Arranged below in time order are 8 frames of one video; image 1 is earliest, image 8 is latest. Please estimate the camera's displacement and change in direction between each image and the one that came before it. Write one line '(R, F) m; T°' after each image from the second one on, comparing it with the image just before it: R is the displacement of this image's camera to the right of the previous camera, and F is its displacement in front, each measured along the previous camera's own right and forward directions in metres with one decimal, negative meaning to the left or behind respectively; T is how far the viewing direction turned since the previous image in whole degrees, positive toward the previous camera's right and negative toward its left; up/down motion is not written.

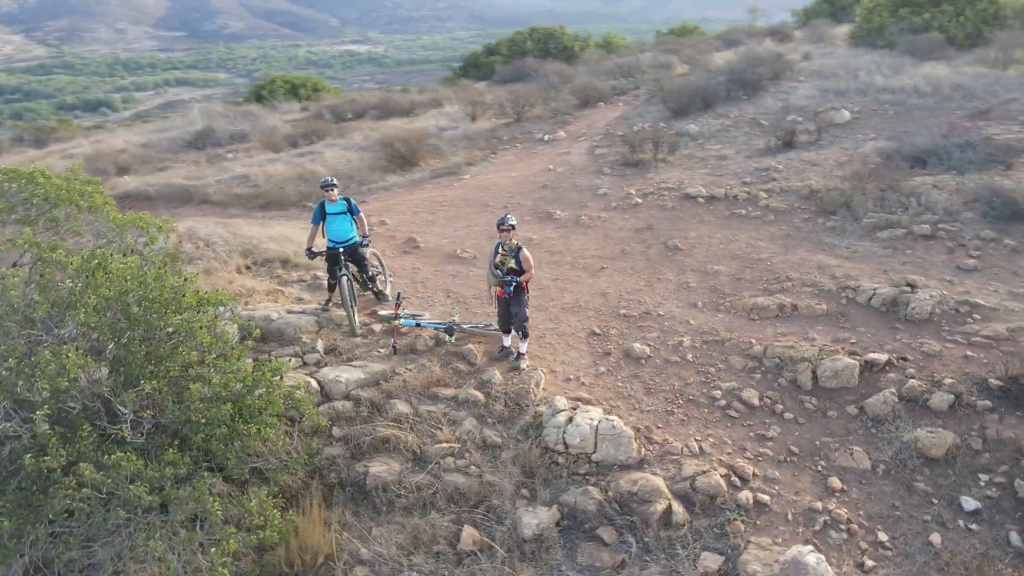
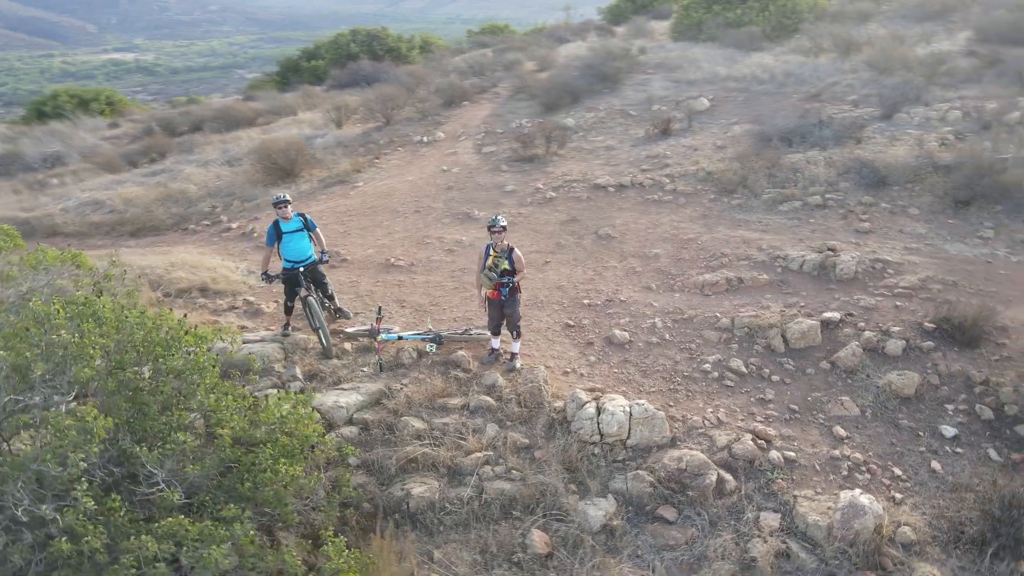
(-1.4, +0.2) m; +14°
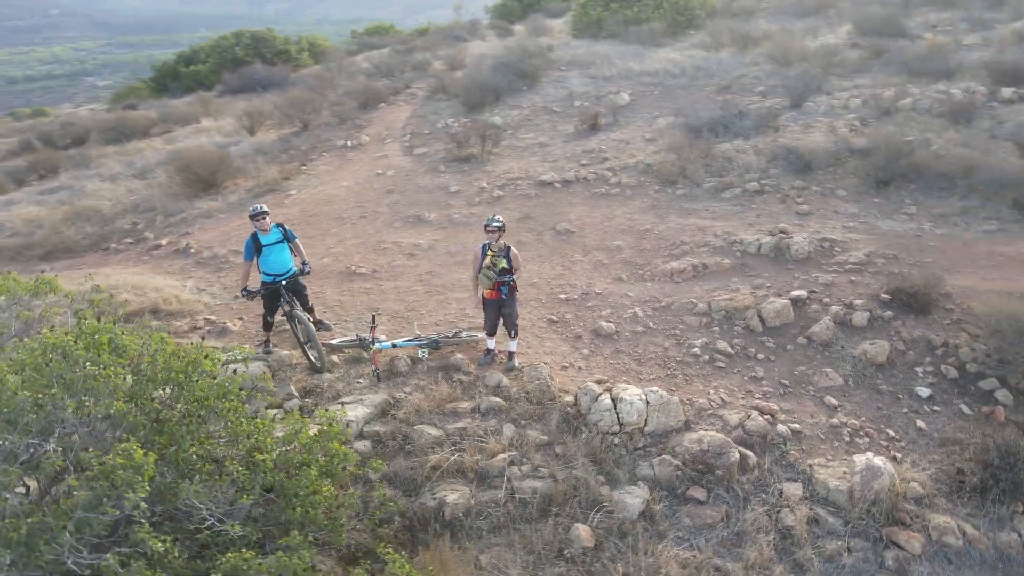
(-0.9, +0.1) m; +8°
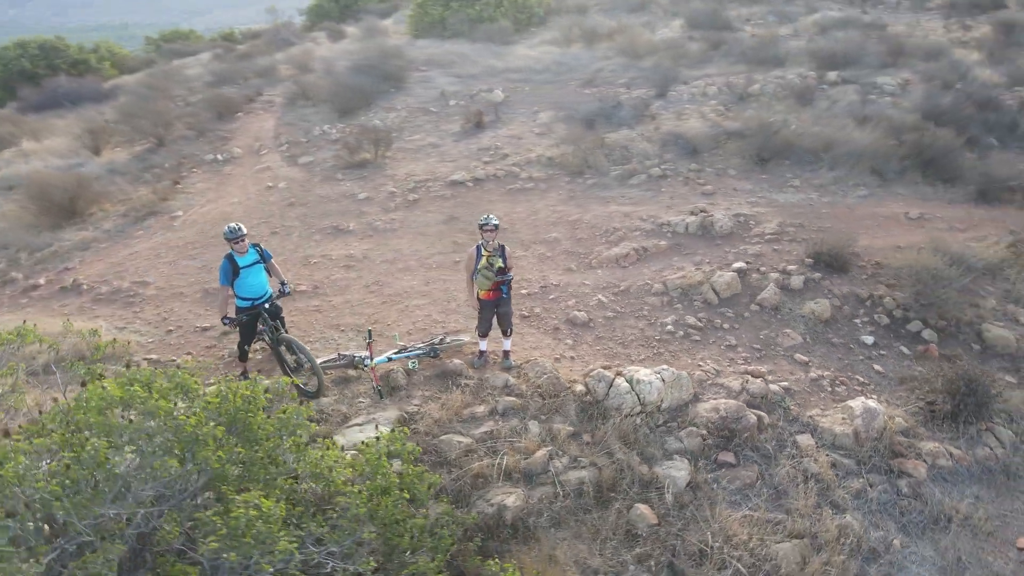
(-1.4, +0.2) m; +14°
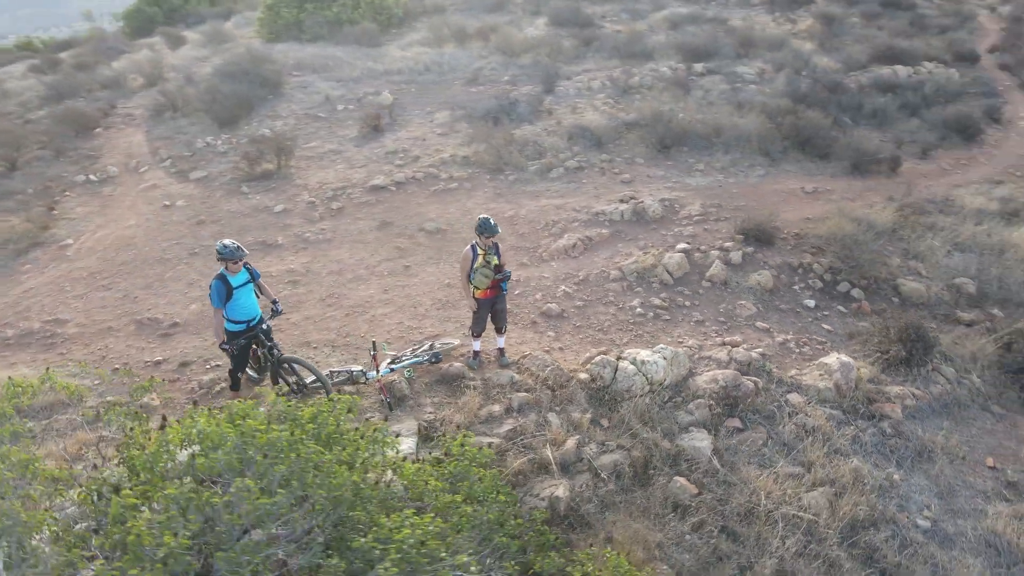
(-1.2, +0.1) m; +12°
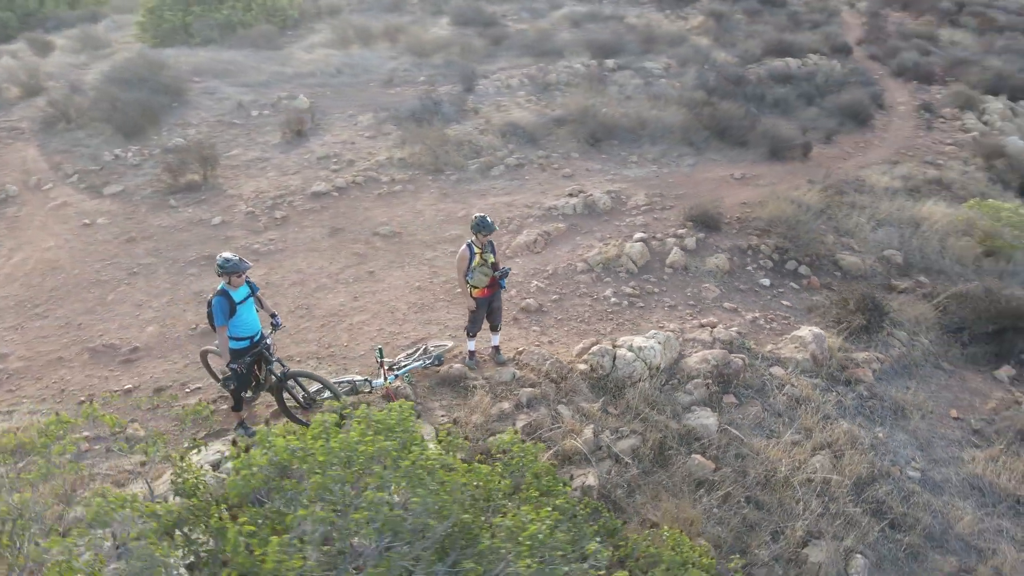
(-0.9, +0.1) m; +9°
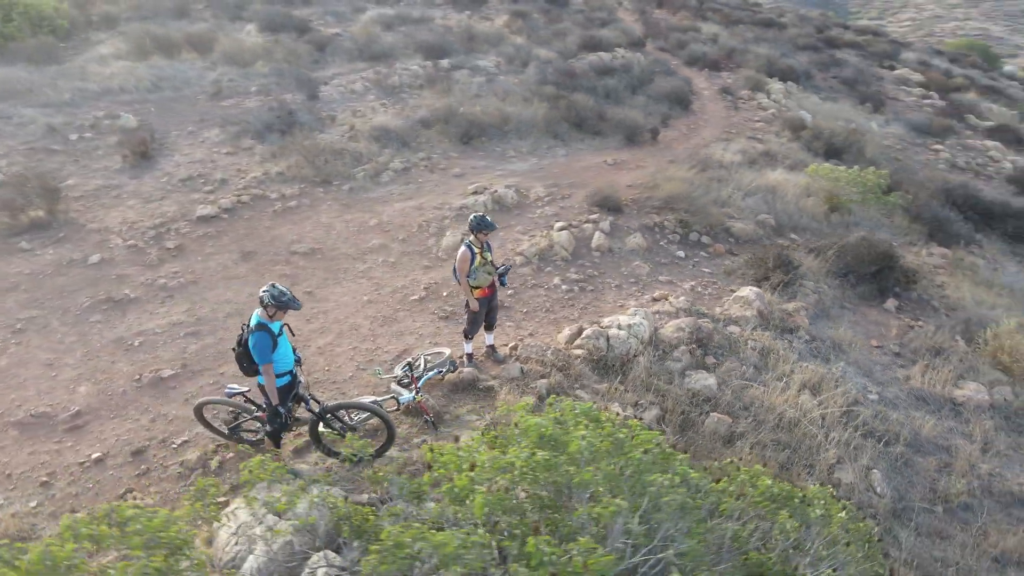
(-1.7, +0.2) m; +16°
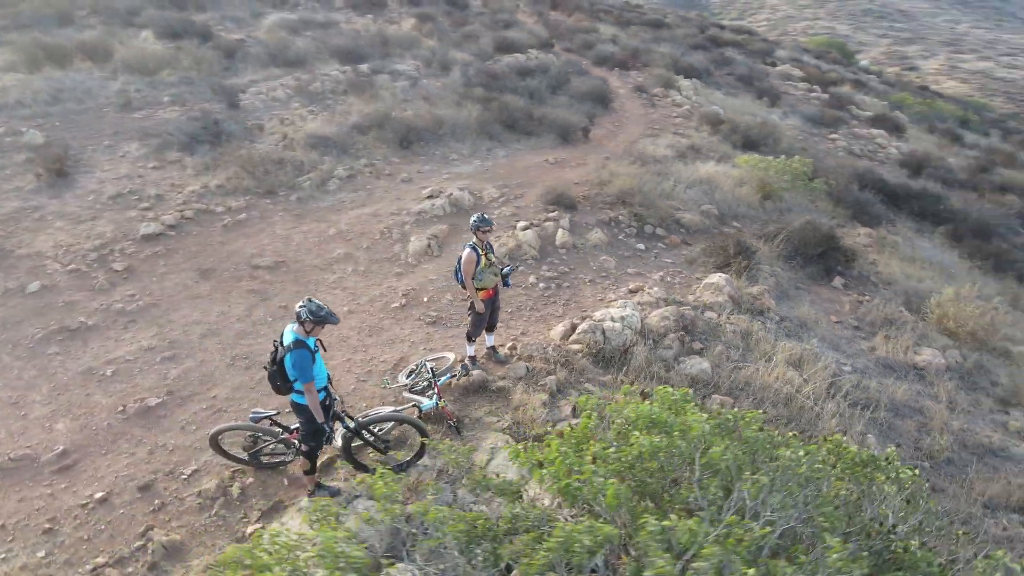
(-0.8, 0.0) m; +8°
